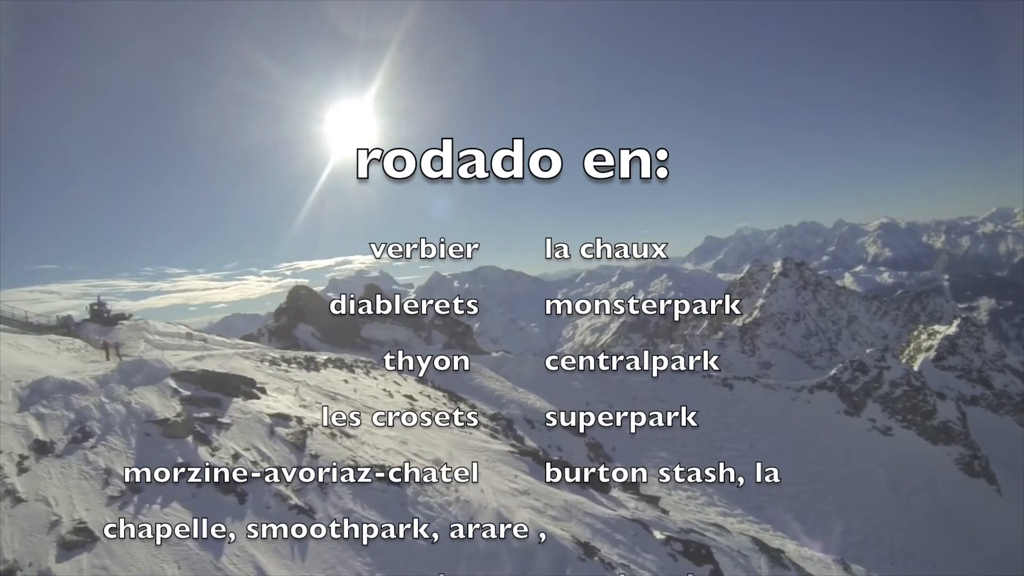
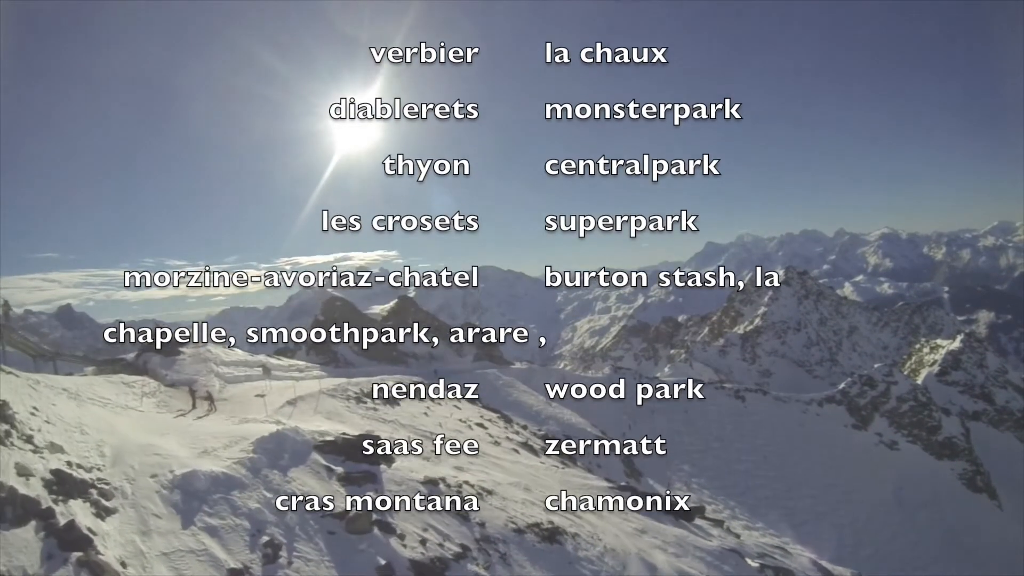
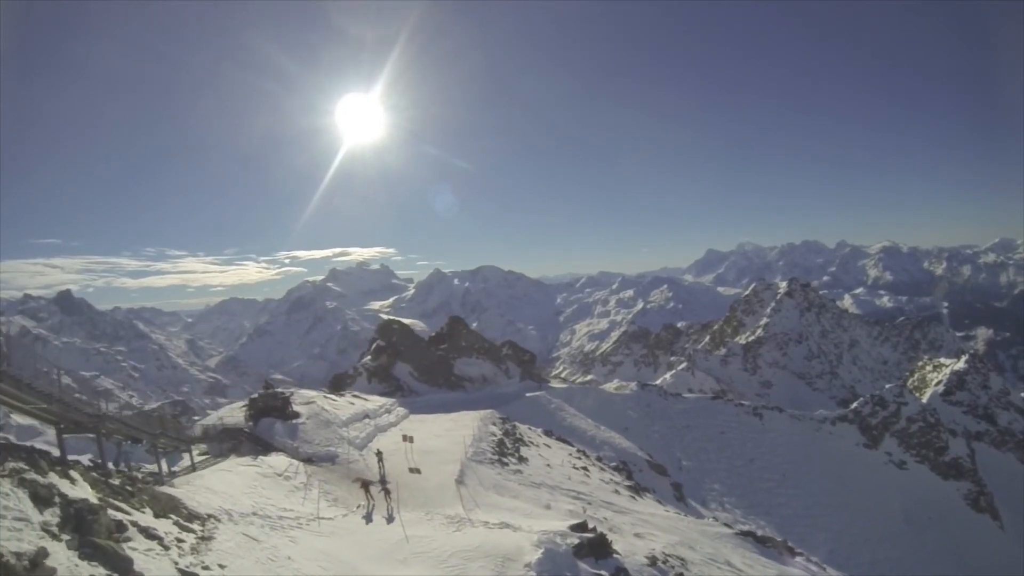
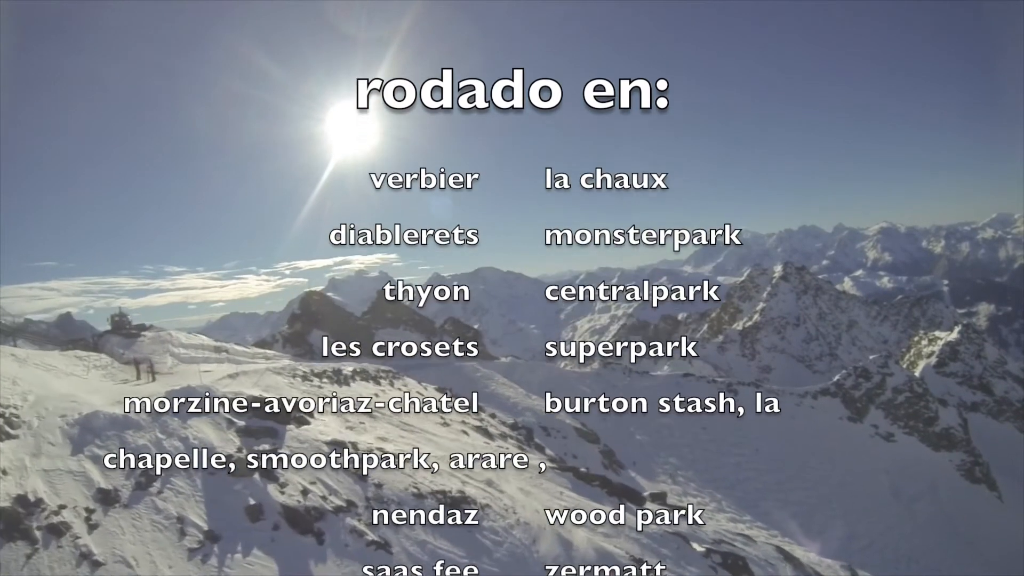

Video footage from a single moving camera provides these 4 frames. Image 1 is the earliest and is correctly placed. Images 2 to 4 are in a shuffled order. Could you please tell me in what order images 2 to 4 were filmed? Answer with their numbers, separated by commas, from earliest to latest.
4, 2, 3
